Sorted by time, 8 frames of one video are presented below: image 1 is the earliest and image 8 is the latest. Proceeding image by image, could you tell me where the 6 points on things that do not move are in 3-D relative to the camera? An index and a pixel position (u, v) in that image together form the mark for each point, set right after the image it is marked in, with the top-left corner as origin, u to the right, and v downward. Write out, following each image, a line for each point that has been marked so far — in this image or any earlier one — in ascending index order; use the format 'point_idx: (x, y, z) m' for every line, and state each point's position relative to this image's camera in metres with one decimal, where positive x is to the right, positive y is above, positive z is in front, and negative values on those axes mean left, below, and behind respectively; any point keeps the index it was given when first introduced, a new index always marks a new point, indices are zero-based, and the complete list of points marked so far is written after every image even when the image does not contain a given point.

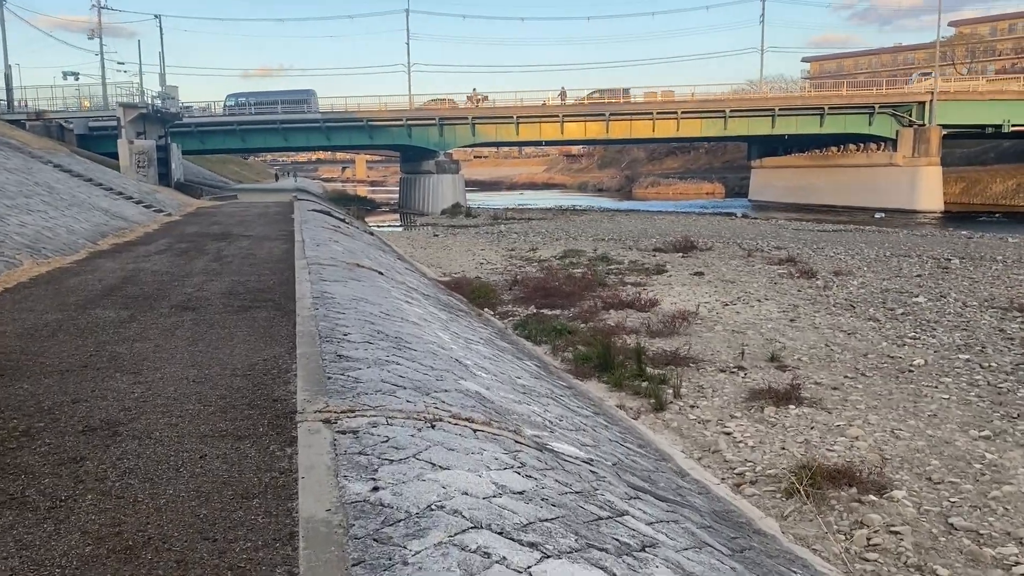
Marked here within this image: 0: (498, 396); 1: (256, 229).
0: (-0.1, -0.8, +6.0) m
1: (-5.8, +1.3, +19.2) m
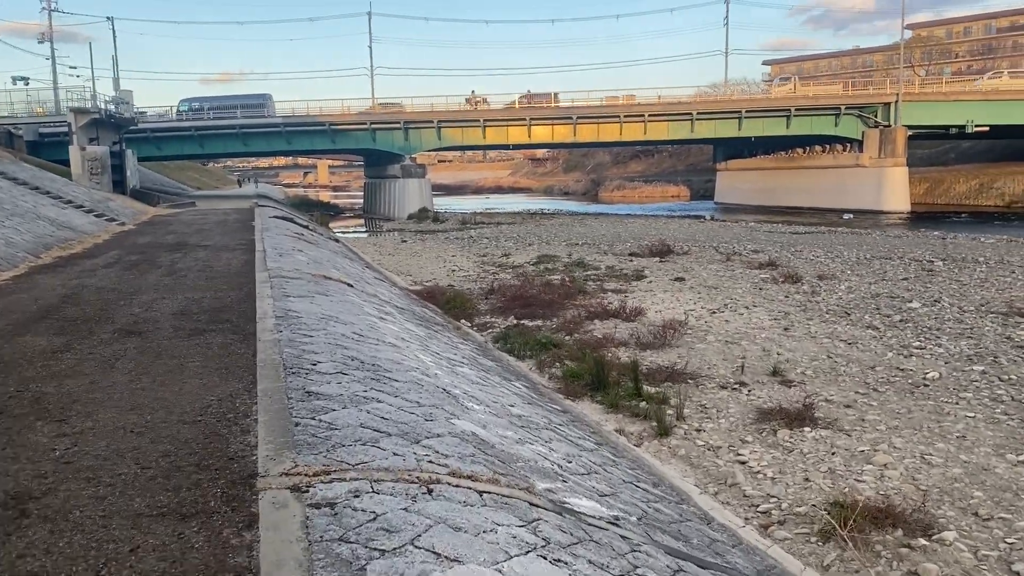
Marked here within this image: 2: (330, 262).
0: (-0.1, -0.9, +5.1) m
1: (-6.4, +1.1, +18.1) m
2: (-3.5, +0.5, +15.9) m
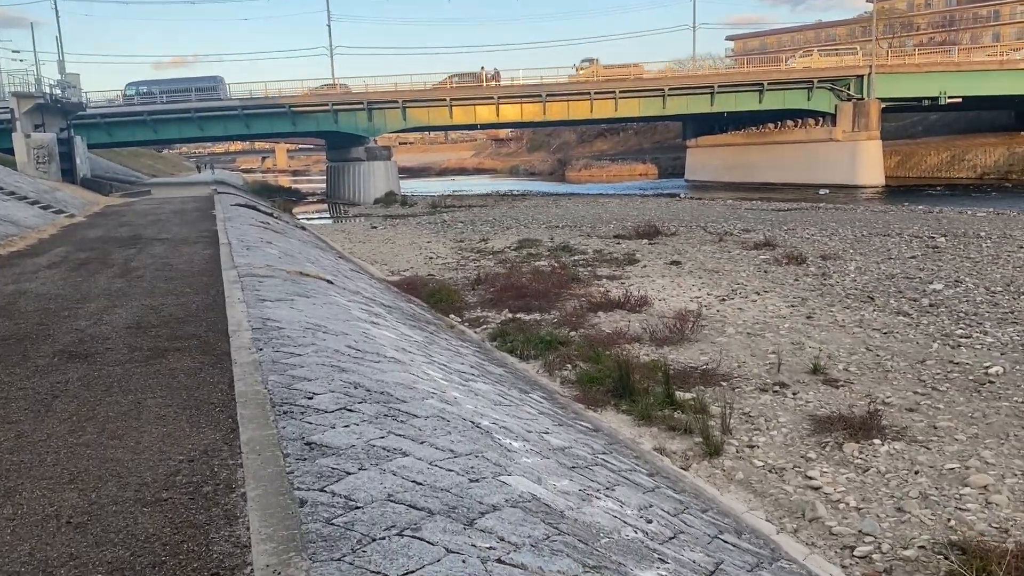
0: (+0.2, -1.0, +3.9) m
1: (-6.7, +1.1, +16.6) m
2: (-3.6, +0.6, +14.5) m
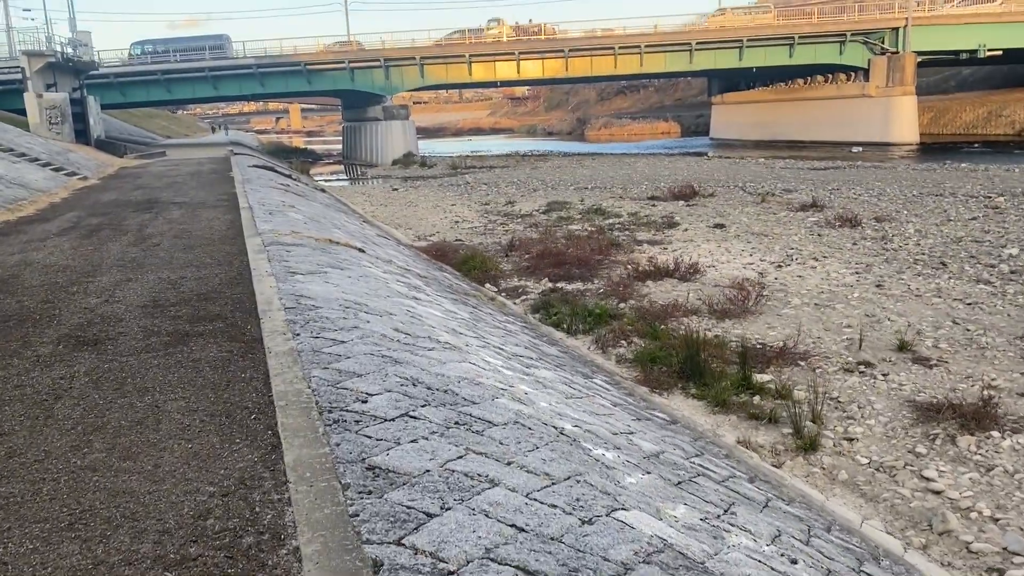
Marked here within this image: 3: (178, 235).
0: (+0.6, -0.9, +3.1) m
1: (-6.0, +1.8, +15.8) m
2: (-3.0, +1.1, +13.6) m
3: (-4.0, +0.6, +9.9) m
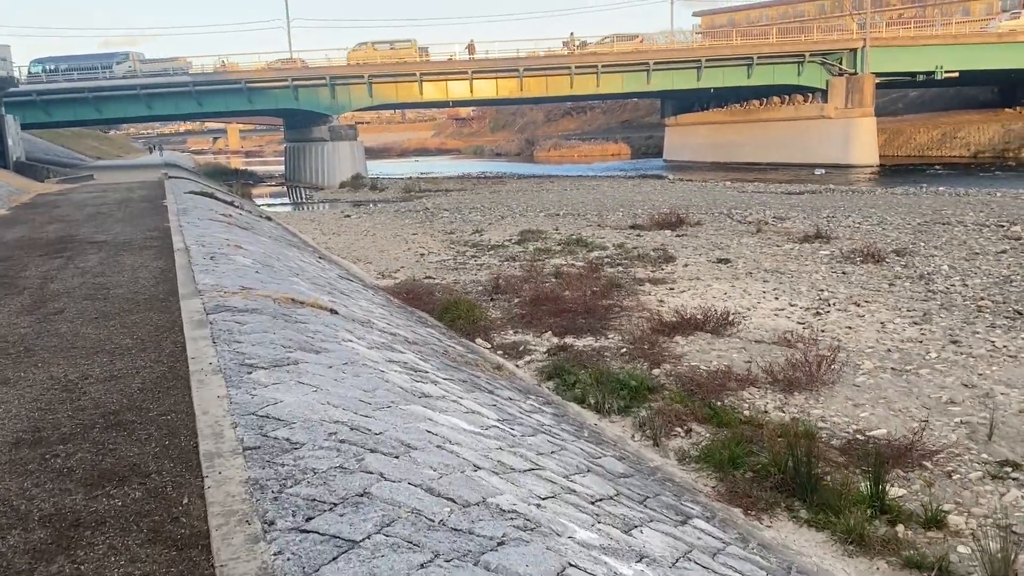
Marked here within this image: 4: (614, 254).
0: (+1.2, -1.4, +1.1) m
1: (-6.3, +0.9, +13.3) m
2: (-3.1, +0.4, +11.4) m
3: (-3.8, -0.1, +7.6) m
4: (+2.1, +0.7, +16.9) m
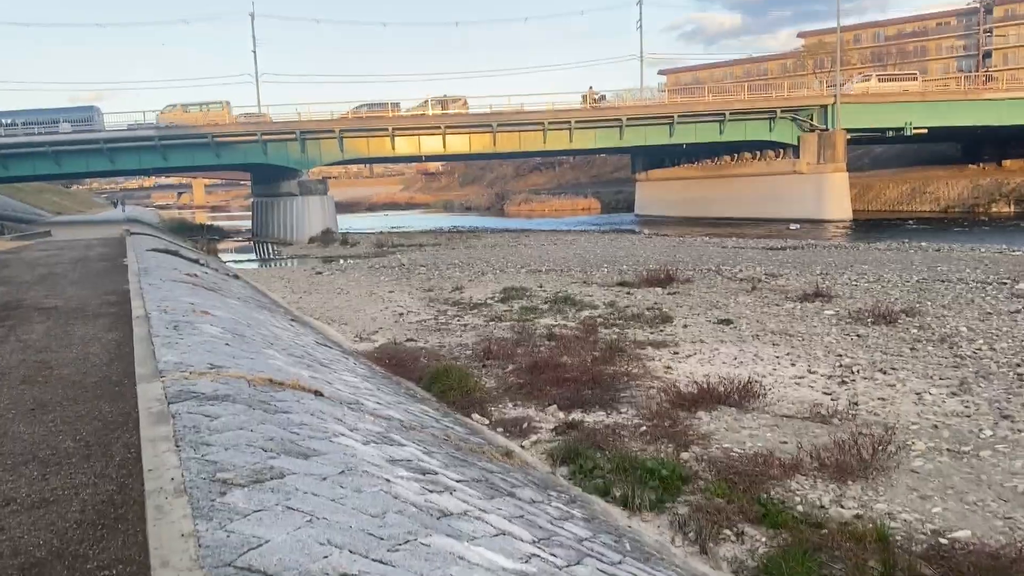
0: (+1.6, -1.6, 0.0) m
1: (-6.4, -0.1, +12.1) m
2: (-3.2, -0.5, +10.3) m
3: (-3.7, -0.7, +6.4) m
4: (+1.8, -0.5, +16.0) m
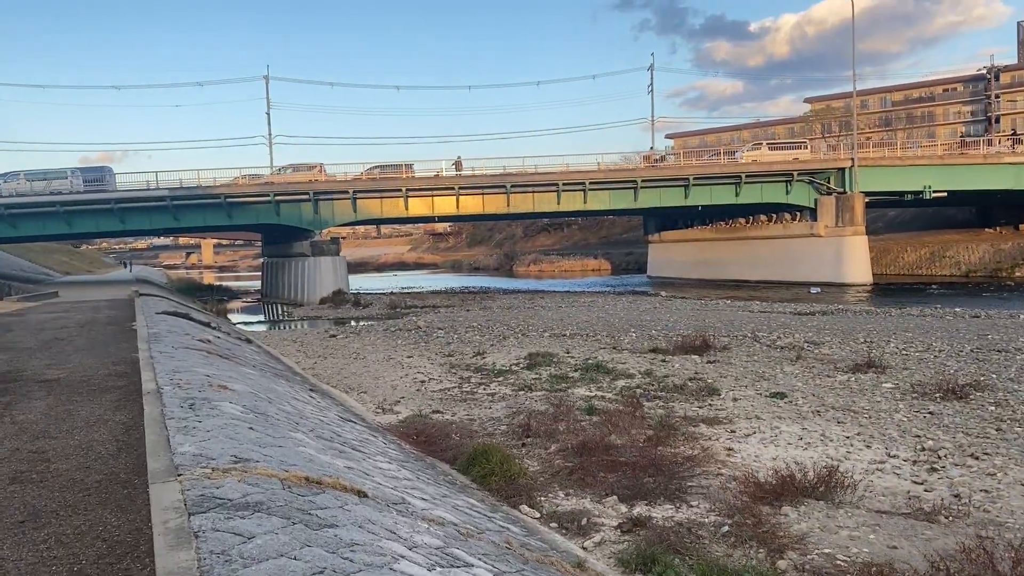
0: (+2.1, -1.6, -1.0) m
1: (-5.9, -1.0, +11.2) m
2: (-2.6, -1.3, +9.3) m
3: (-3.2, -1.2, +5.4) m
4: (+2.4, -1.7, +15.0) m
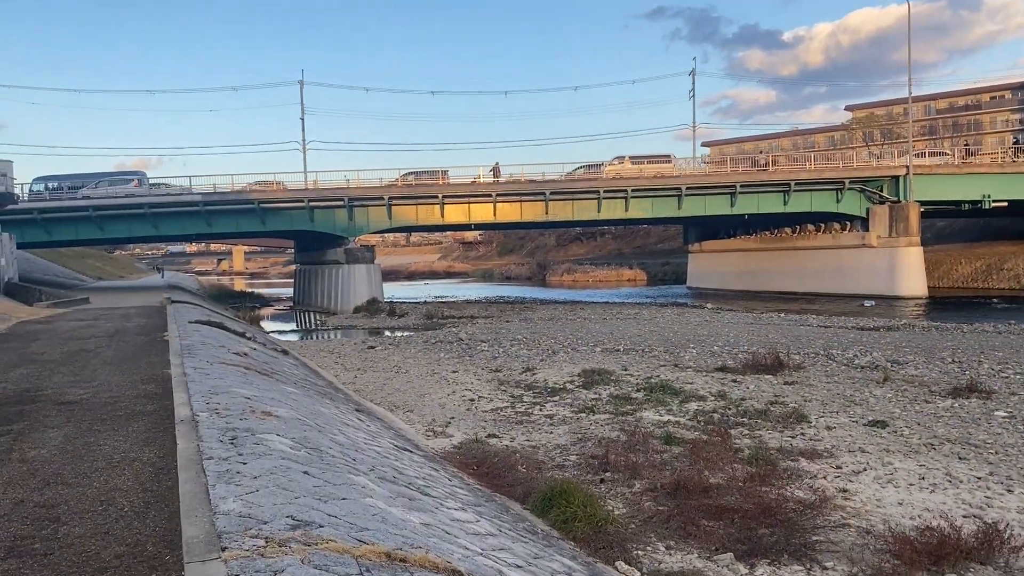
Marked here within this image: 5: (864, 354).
0: (+2.6, -1.7, -2.4) m
1: (-5.0, -1.1, +10.1) m
2: (-1.8, -1.4, +8.1) m
3: (-2.5, -1.3, +4.2) m
4: (+3.4, -1.9, +13.6) m
5: (+7.7, -1.4, +18.2) m
